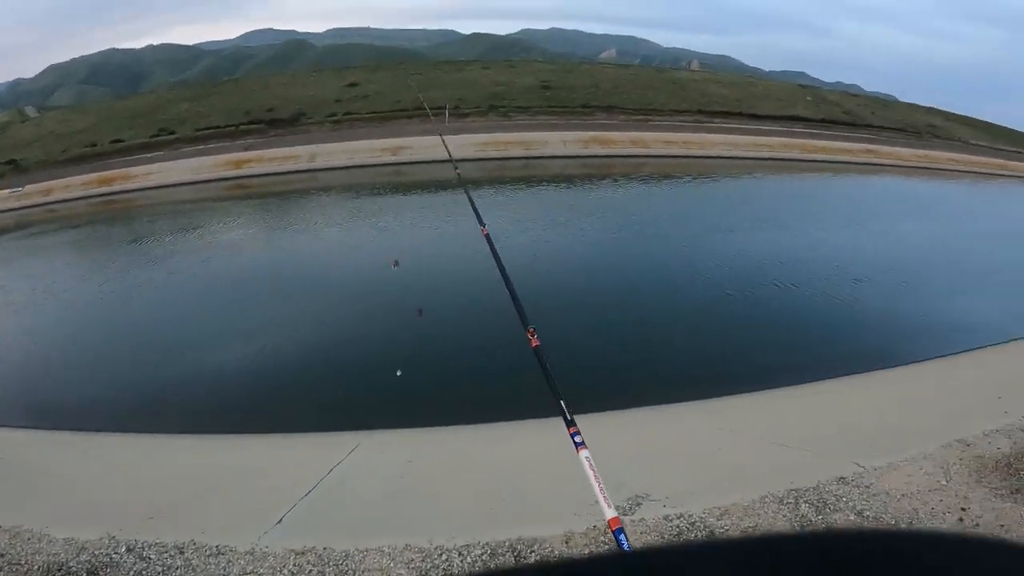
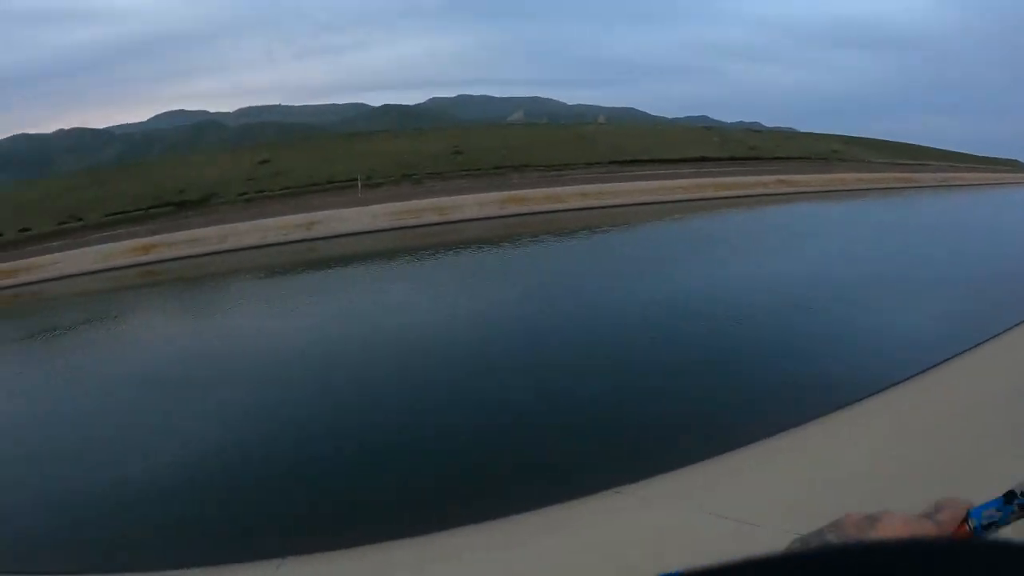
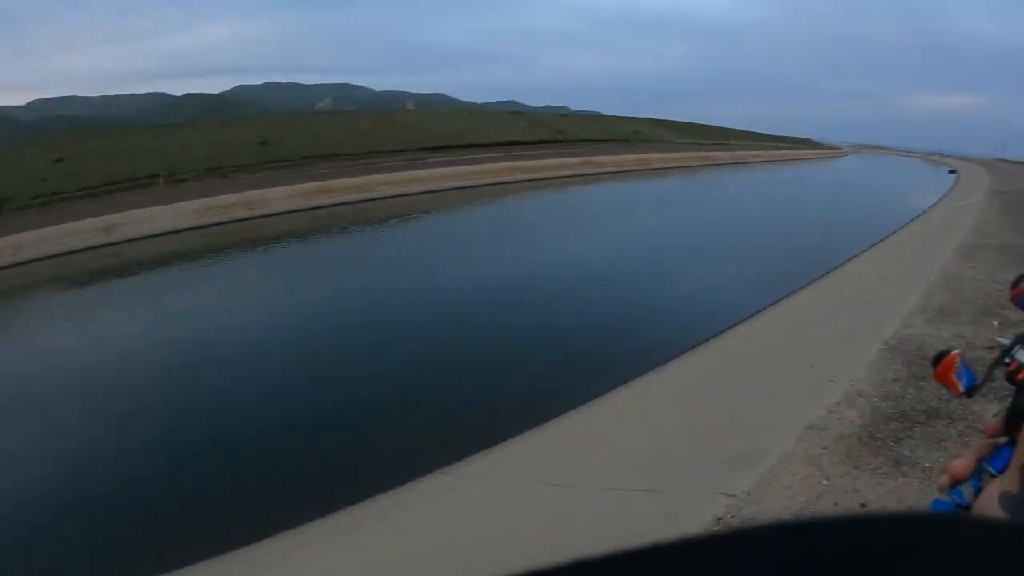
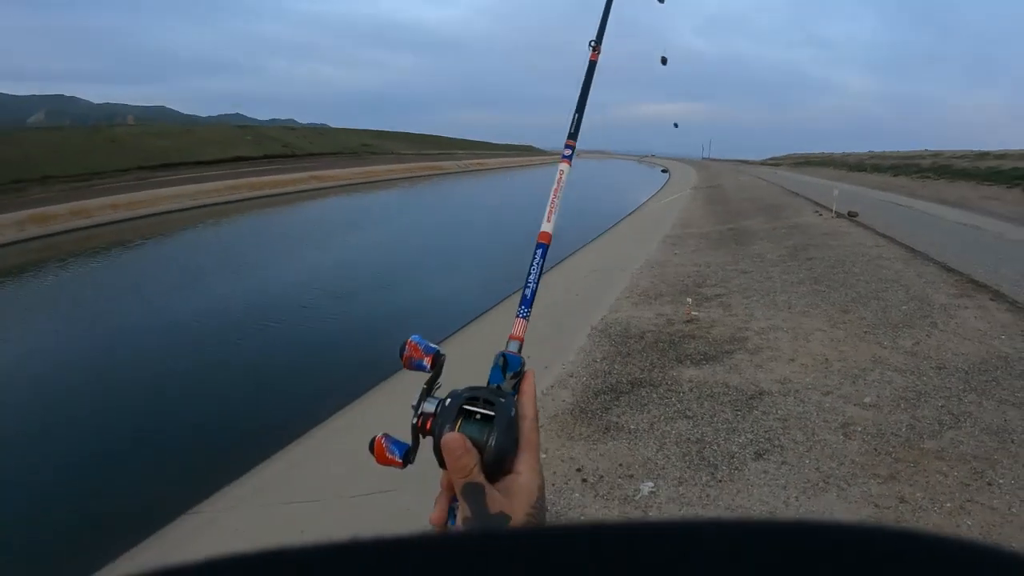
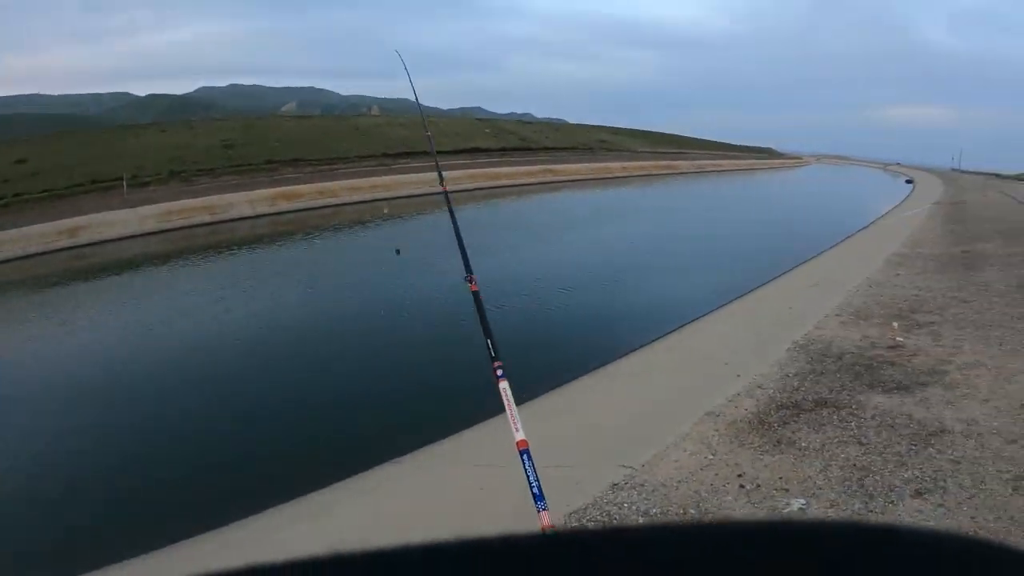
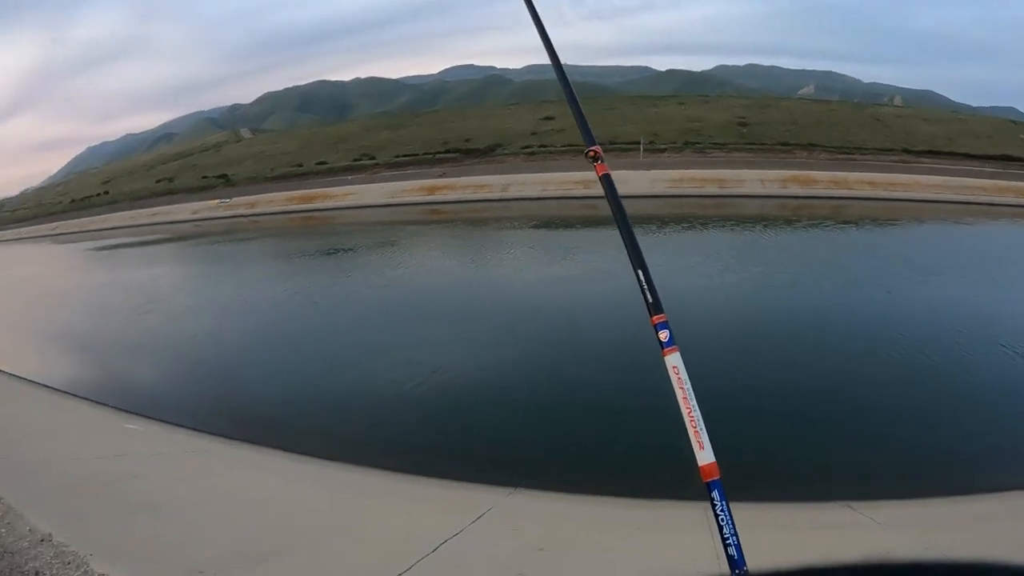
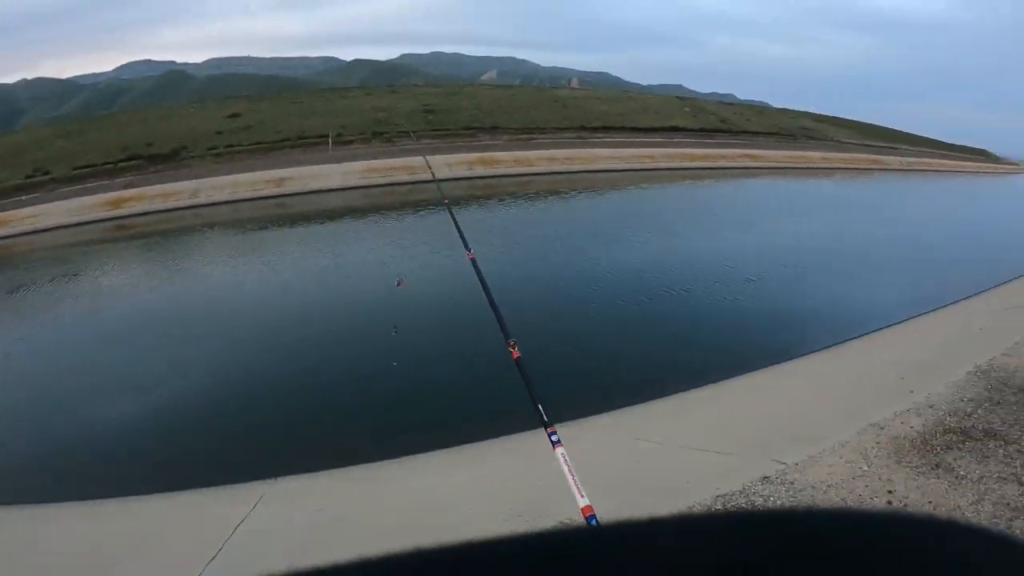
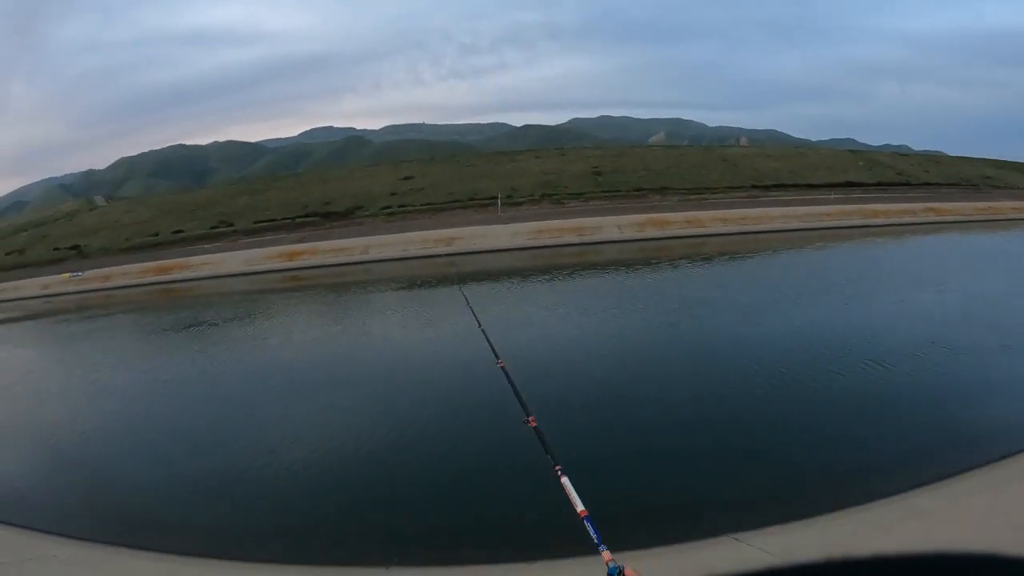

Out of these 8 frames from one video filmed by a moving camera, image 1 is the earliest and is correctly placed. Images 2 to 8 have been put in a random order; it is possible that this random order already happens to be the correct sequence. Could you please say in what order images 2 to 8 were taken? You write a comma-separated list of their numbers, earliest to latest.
7, 5, 4, 3, 2, 8, 6
